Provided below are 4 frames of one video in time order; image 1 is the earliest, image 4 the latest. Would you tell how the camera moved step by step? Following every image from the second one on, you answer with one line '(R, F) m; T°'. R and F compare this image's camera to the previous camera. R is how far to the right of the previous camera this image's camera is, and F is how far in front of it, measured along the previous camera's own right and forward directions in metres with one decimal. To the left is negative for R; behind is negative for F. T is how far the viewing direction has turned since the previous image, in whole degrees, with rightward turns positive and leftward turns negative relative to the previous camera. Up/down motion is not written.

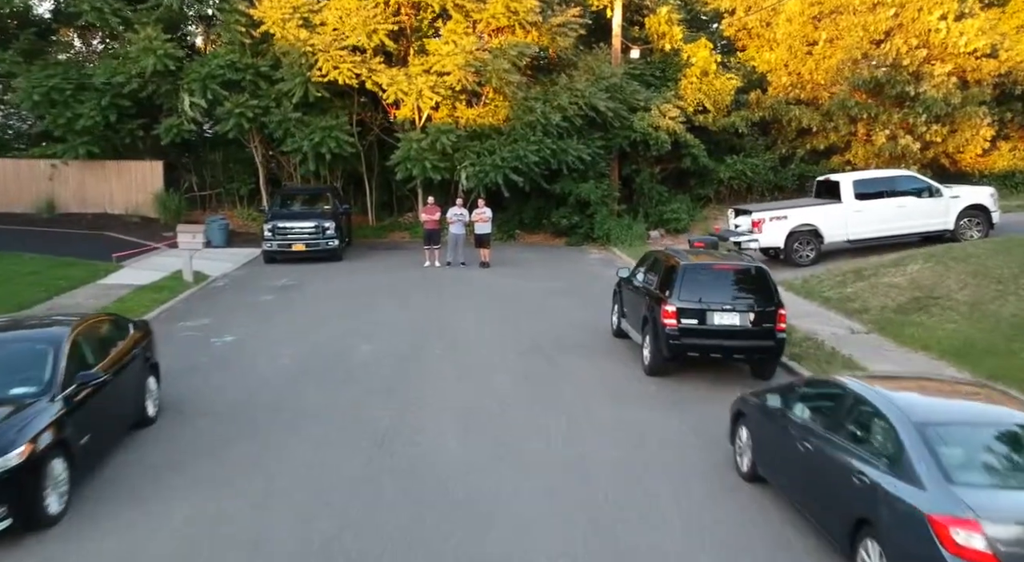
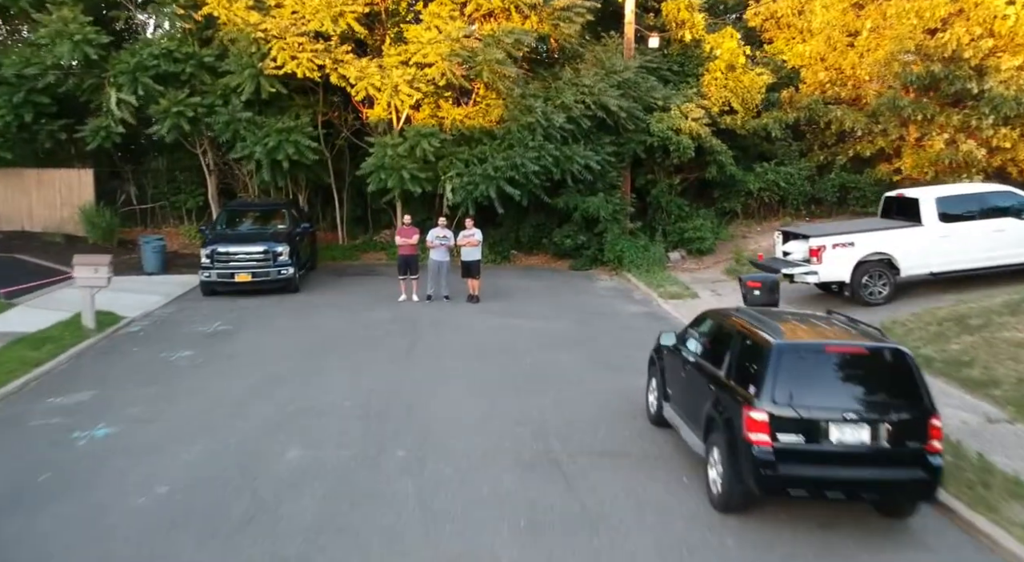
(0.0, +3.1) m; 0°
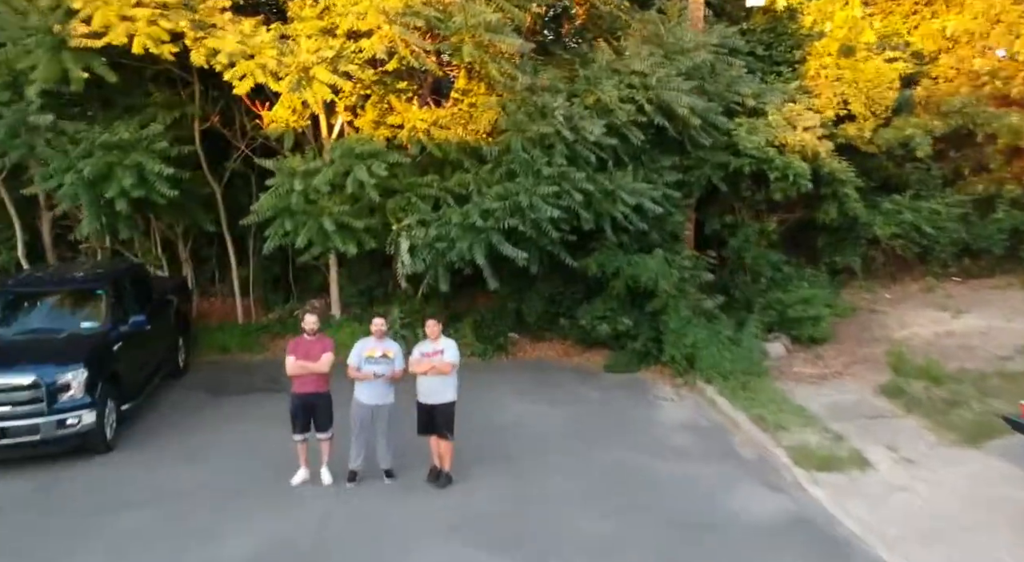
(-0.1, +6.6) m; +1°
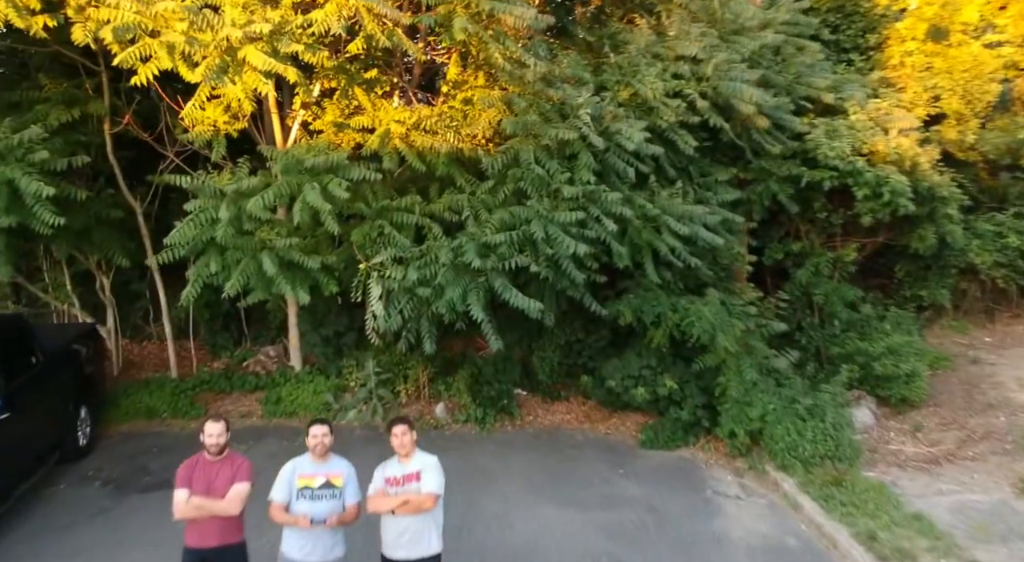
(-0.1, +2.4) m; 0°
